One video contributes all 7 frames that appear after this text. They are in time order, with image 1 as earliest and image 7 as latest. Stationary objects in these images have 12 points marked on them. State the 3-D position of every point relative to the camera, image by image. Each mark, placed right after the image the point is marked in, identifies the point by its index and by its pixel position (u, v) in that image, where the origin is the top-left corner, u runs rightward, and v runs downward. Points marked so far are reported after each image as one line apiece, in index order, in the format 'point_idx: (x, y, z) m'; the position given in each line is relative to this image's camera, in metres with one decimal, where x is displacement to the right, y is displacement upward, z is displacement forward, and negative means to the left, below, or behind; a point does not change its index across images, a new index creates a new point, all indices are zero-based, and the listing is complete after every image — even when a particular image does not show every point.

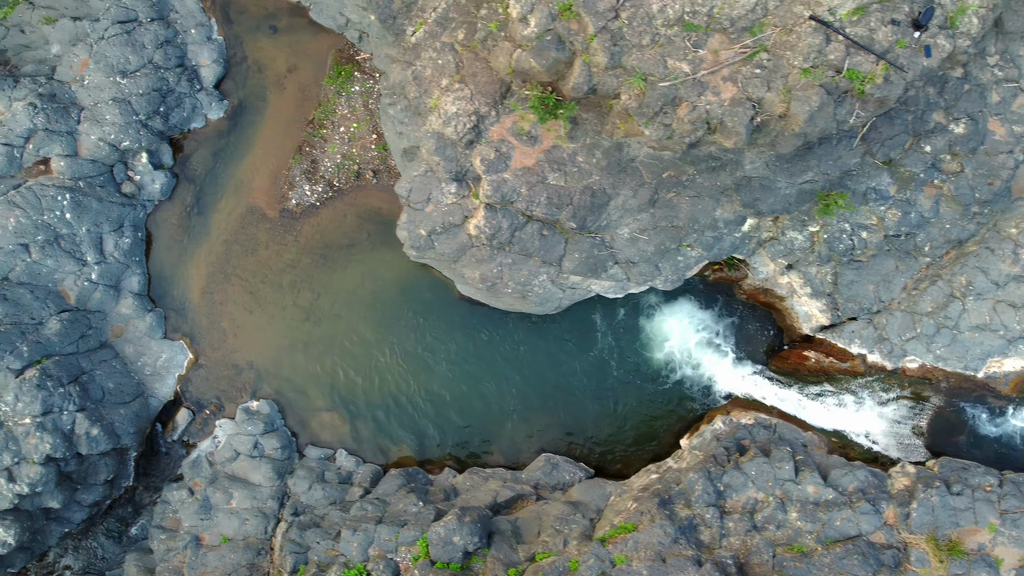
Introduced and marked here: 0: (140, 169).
0: (-4.7, +1.5, +11.1) m
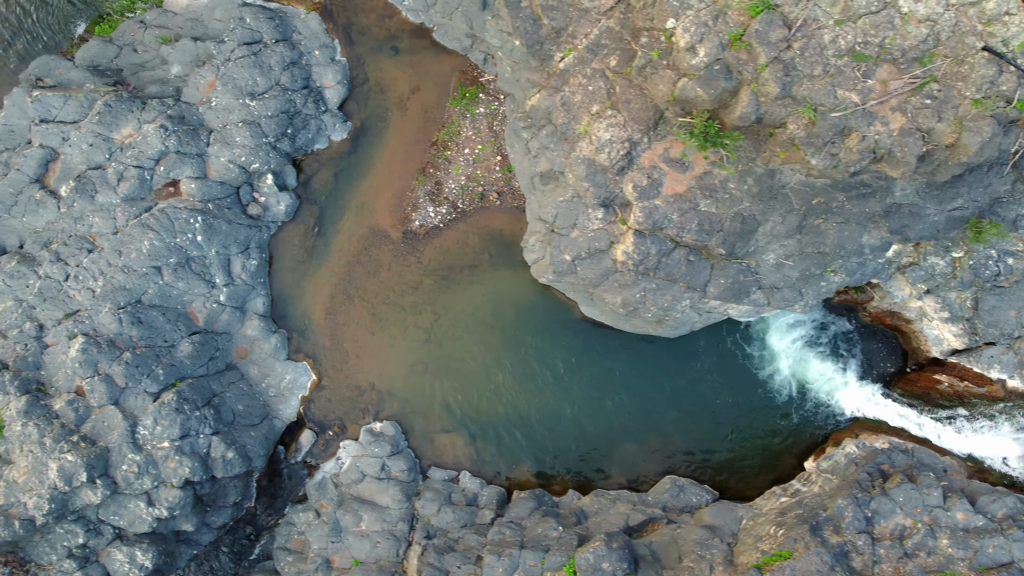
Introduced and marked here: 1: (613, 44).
0: (-3.1, +1.2, +11.1) m
1: (+1.0, +2.5, +9.1) m
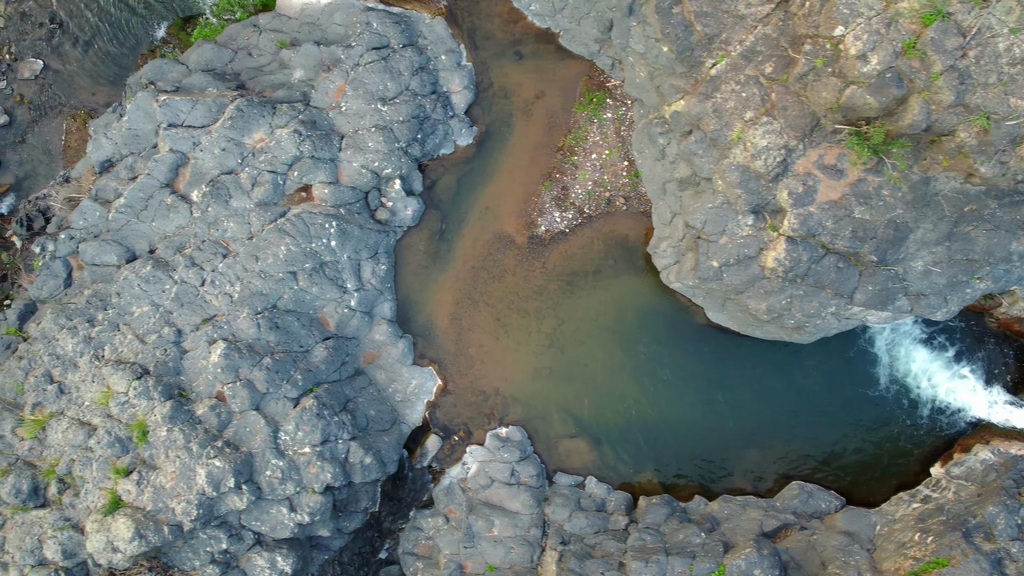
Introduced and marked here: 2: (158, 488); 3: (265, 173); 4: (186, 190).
0: (-1.5, +1.2, +11.1) m
1: (+2.7, +2.4, +9.1) m
2: (-3.9, -2.2, +9.7) m
3: (-3.0, +1.4, +10.7) m
4: (-4.0, +1.2, +10.9) m
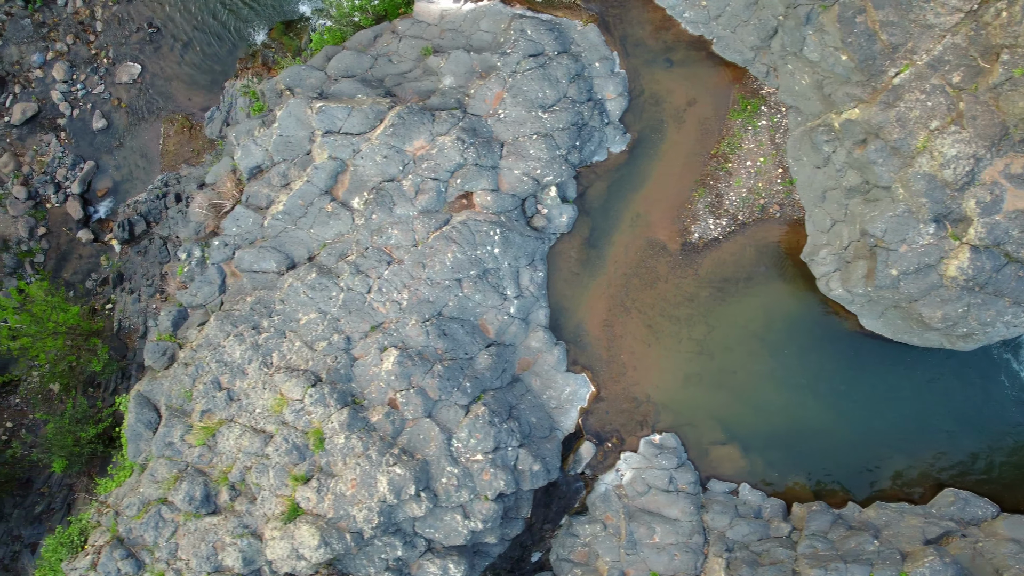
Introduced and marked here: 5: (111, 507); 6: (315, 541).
0: (+0.5, +1.1, +11.1) m
1: (+4.6, +2.3, +9.2) m
2: (-1.9, -2.3, +9.7) m
3: (-1.0, +1.3, +10.7) m
4: (-2.0, +1.1, +10.9) m
5: (-4.8, -2.7, +10.7) m
6: (-2.1, -2.7, +9.5) m
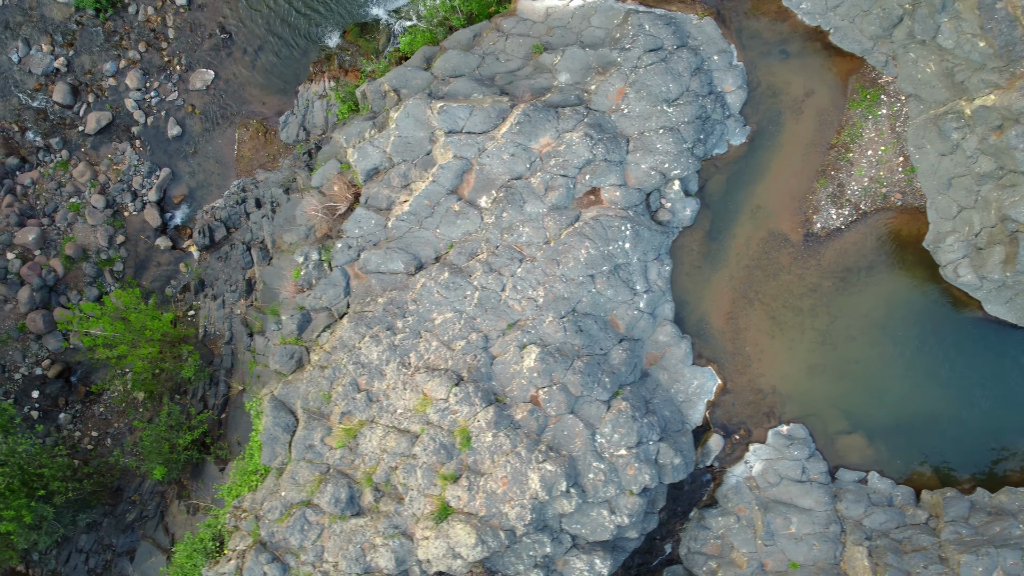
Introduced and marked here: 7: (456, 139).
0: (+2.0, +1.2, +11.2) m
1: (+6.2, +2.5, +9.2) m
2: (-0.2, -2.2, +9.7) m
3: (+0.6, +1.3, +10.7) m
4: (-0.5, +1.1, +10.9) m
5: (-3.2, -2.7, +10.7) m
6: (-0.4, -2.7, +9.5) m
7: (-0.7, +1.8, +11.0) m
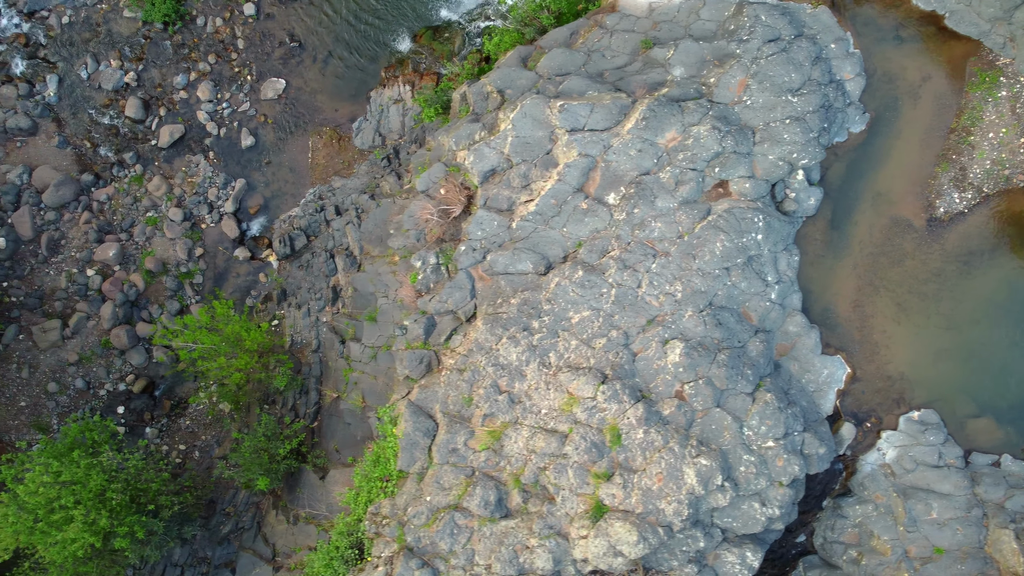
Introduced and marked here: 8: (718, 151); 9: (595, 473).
0: (+3.6, +1.3, +11.1) m
1: (+7.7, +2.8, +9.2) m
2: (+1.5, -2.2, +9.7) m
3: (+2.1, +1.4, +10.7) m
4: (+1.1, +1.2, +10.9) m
5: (-1.5, -2.8, +10.7) m
6: (+1.3, -2.6, +9.4) m
7: (+0.9, +1.9, +11.0) m
8: (+2.5, +1.6, +10.6) m
9: (+0.9, -2.0, +9.8) m
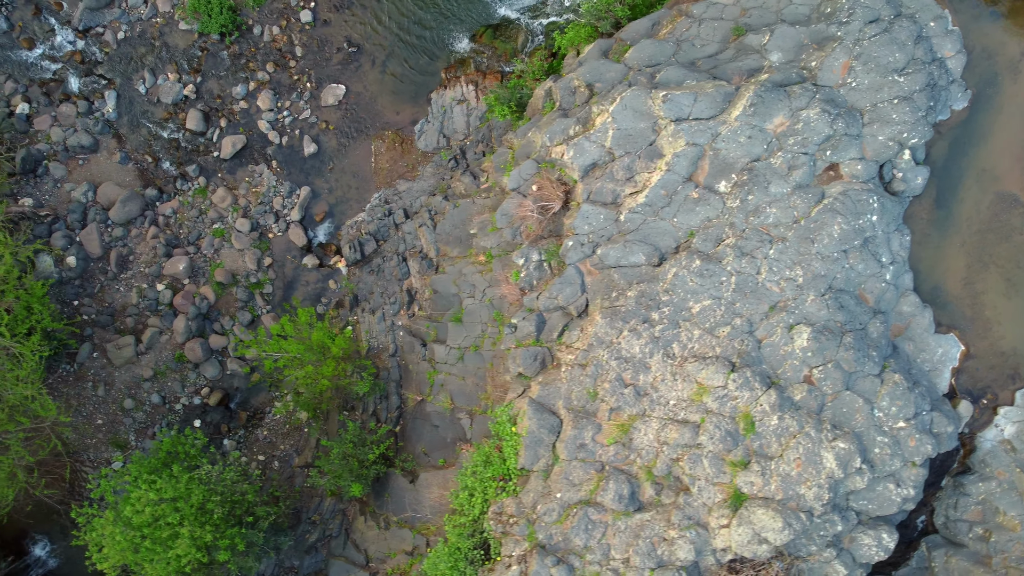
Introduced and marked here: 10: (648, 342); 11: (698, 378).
0: (+4.9, +1.5, +11.1) m
1: (+8.9, +3.2, +9.2) m
2: (+3.0, -2.0, +9.6) m
3: (+3.4, +1.6, +10.7) m
4: (+2.4, +1.3, +10.9) m
5: (+0.1, -2.8, +10.7) m
6: (+2.8, -2.5, +9.4) m
7: (+2.2, +2.0, +11.0) m
8: (+3.8, +1.8, +10.6) m
9: (+2.4, -1.9, +9.8) m
10: (+1.6, -0.6, +10.4) m
11: (+2.1, -1.0, +10.1) m
